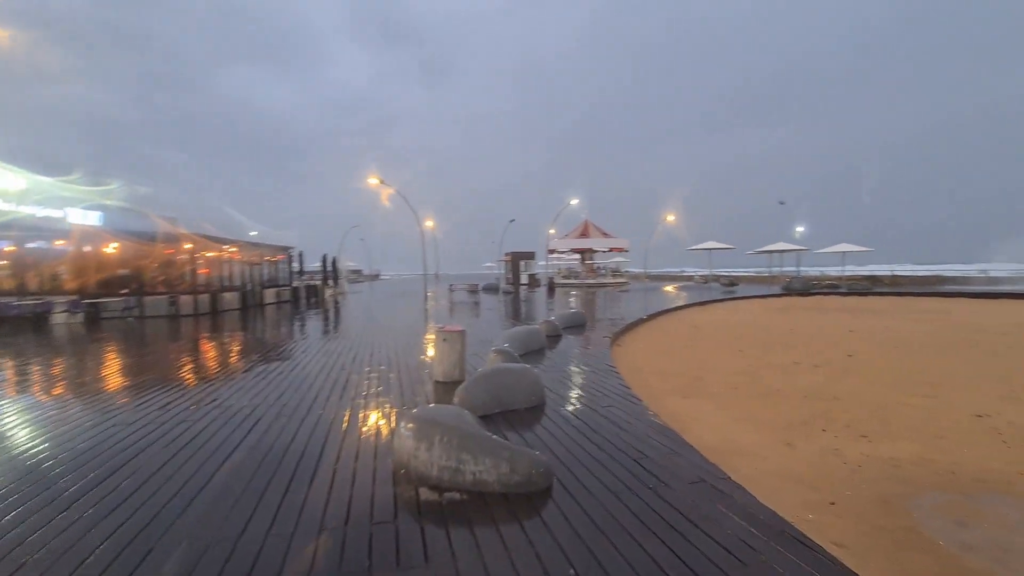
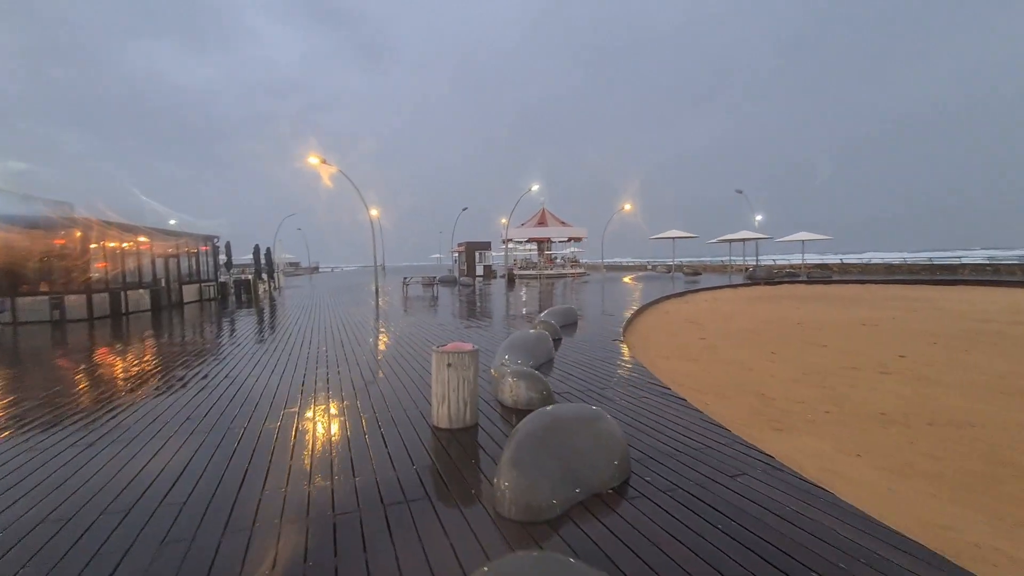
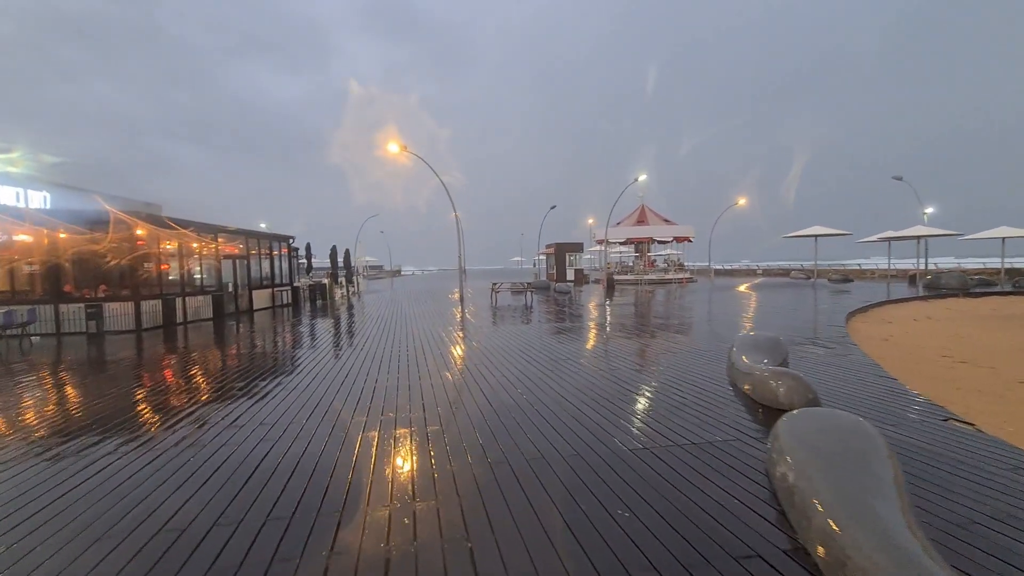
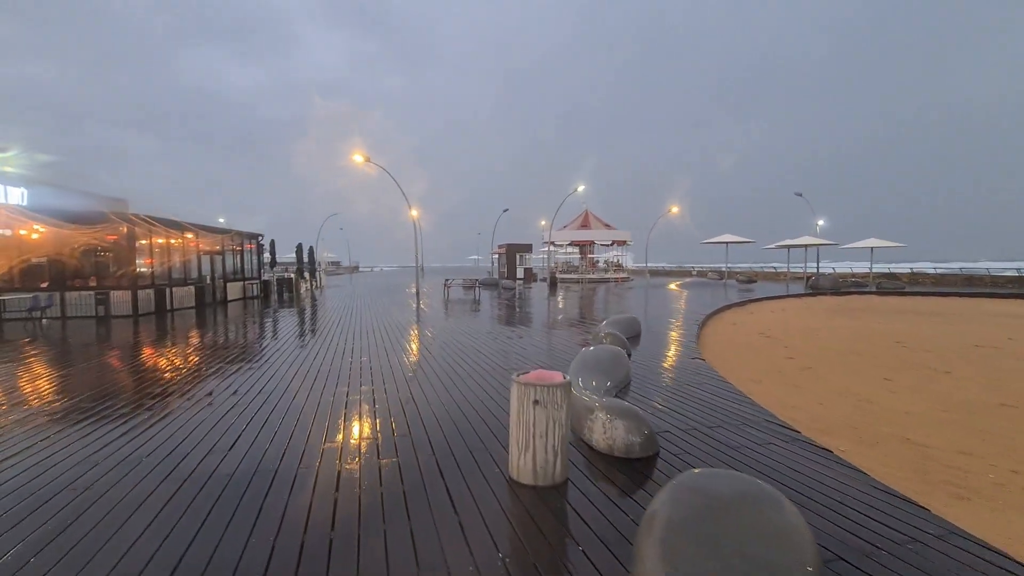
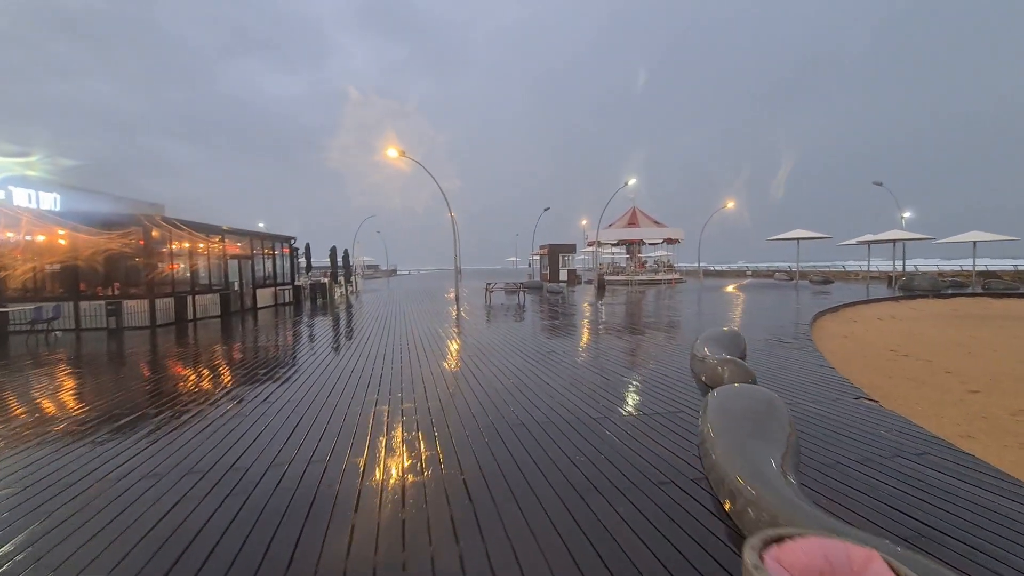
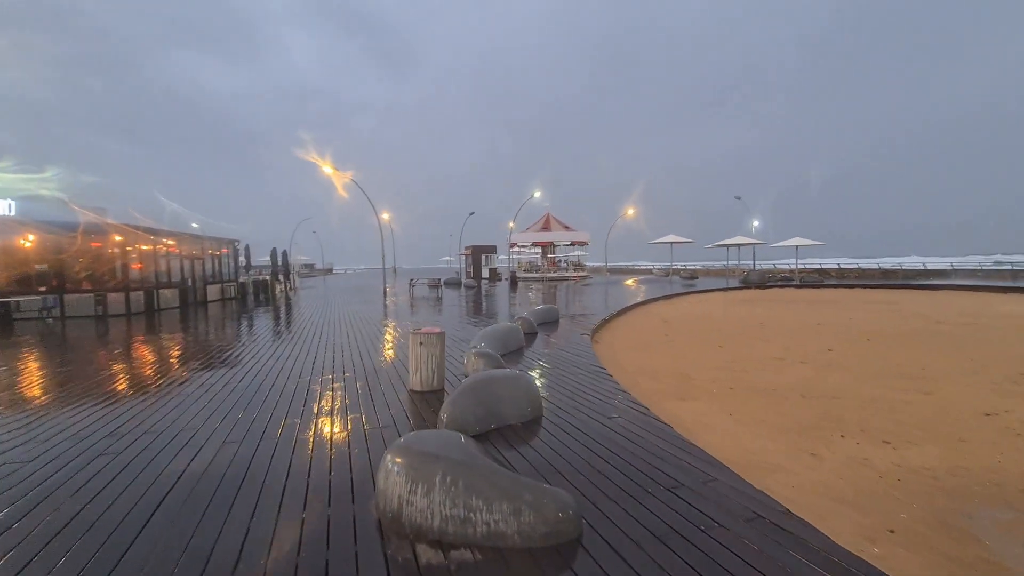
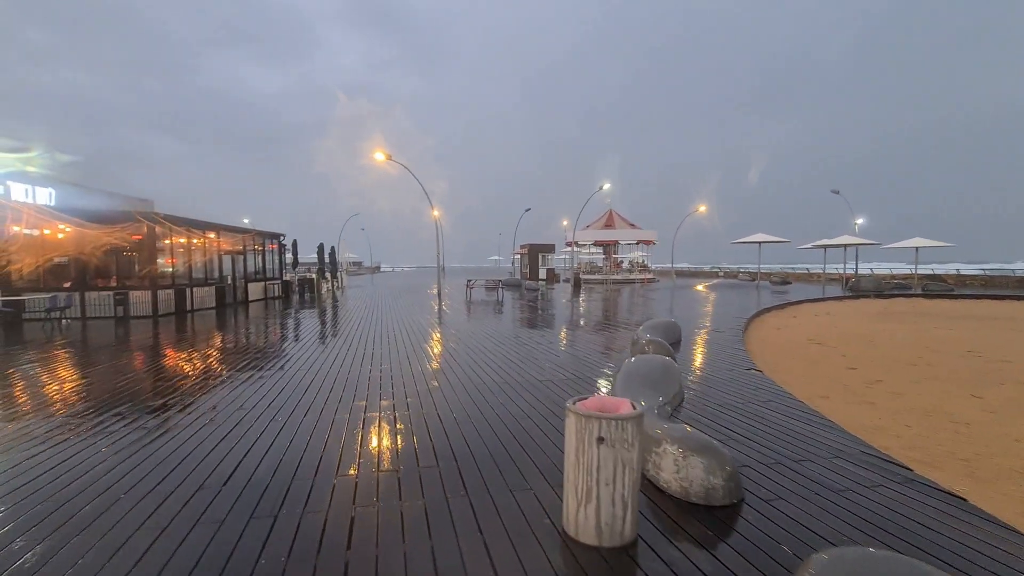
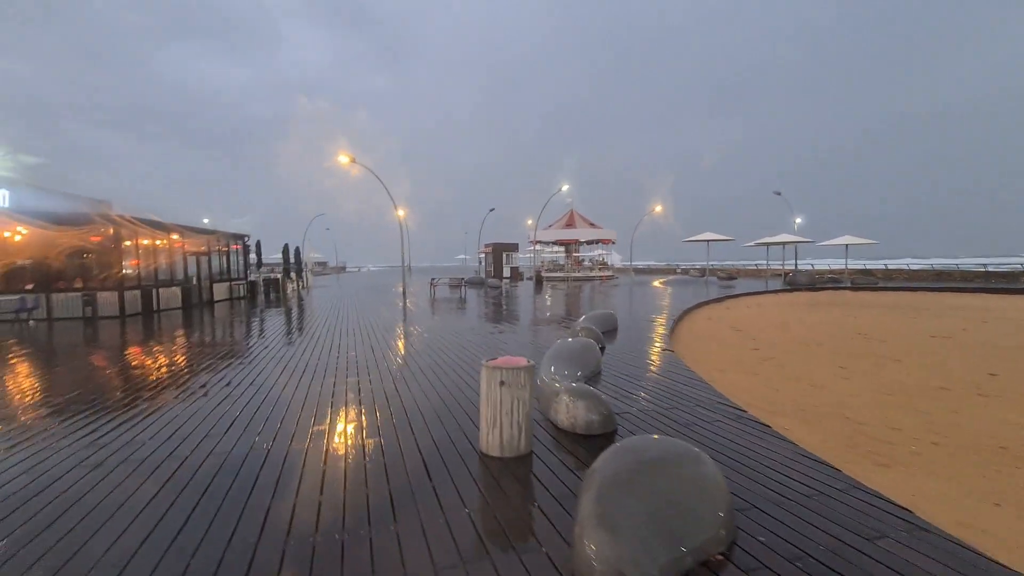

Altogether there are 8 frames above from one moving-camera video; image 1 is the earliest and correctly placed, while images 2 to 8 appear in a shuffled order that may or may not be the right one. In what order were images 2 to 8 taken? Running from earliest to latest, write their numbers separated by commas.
6, 2, 8, 4, 7, 5, 3
